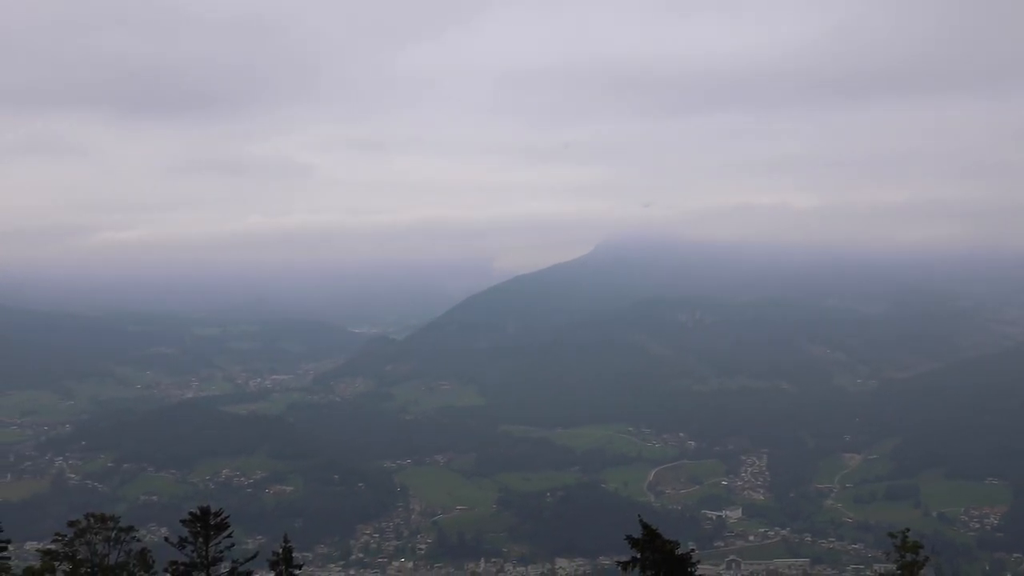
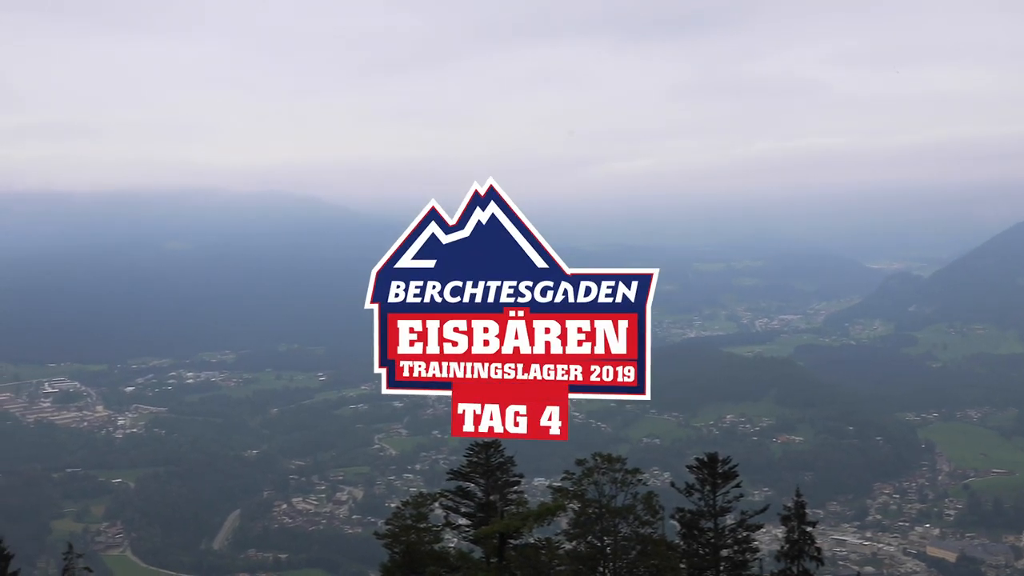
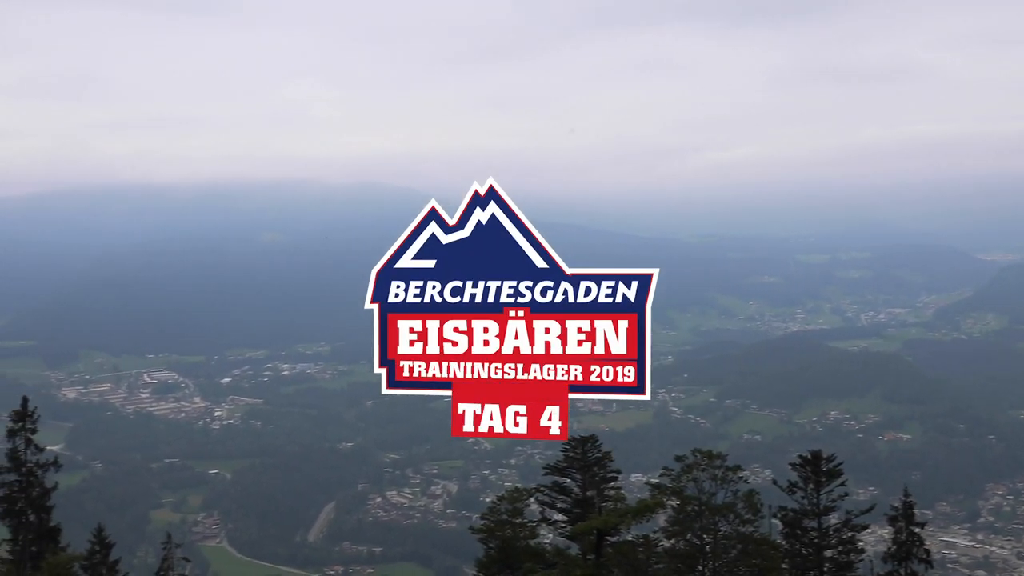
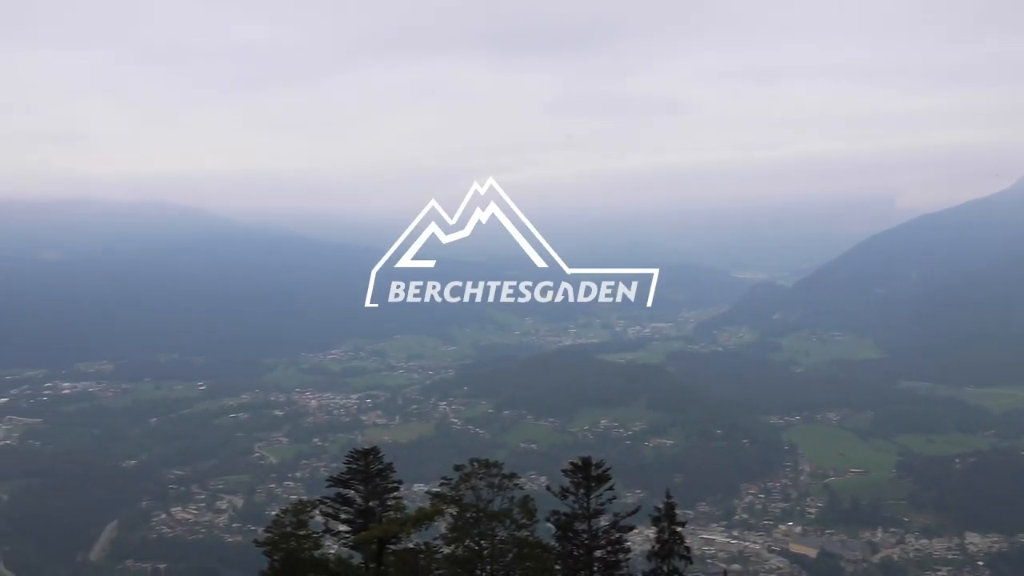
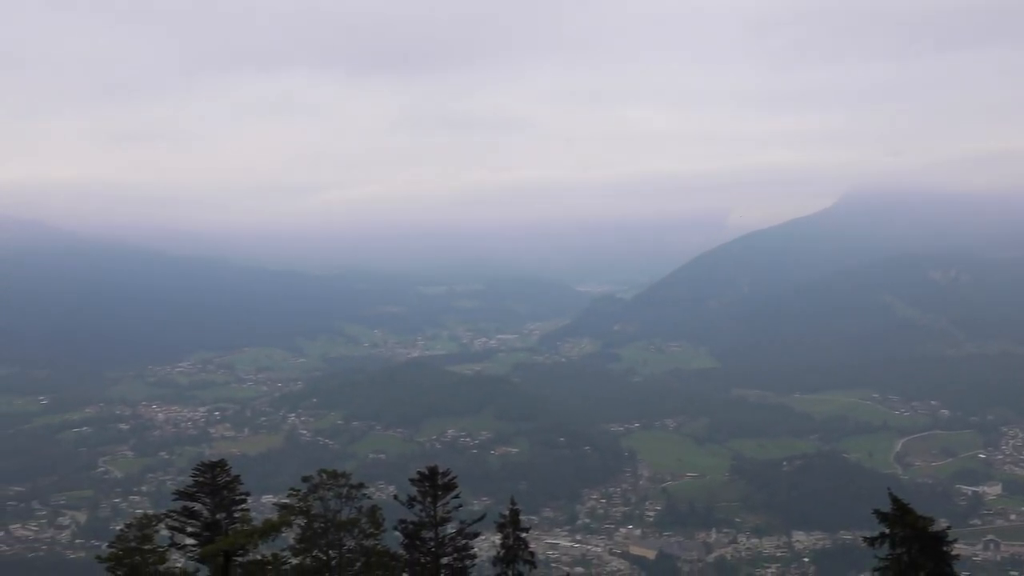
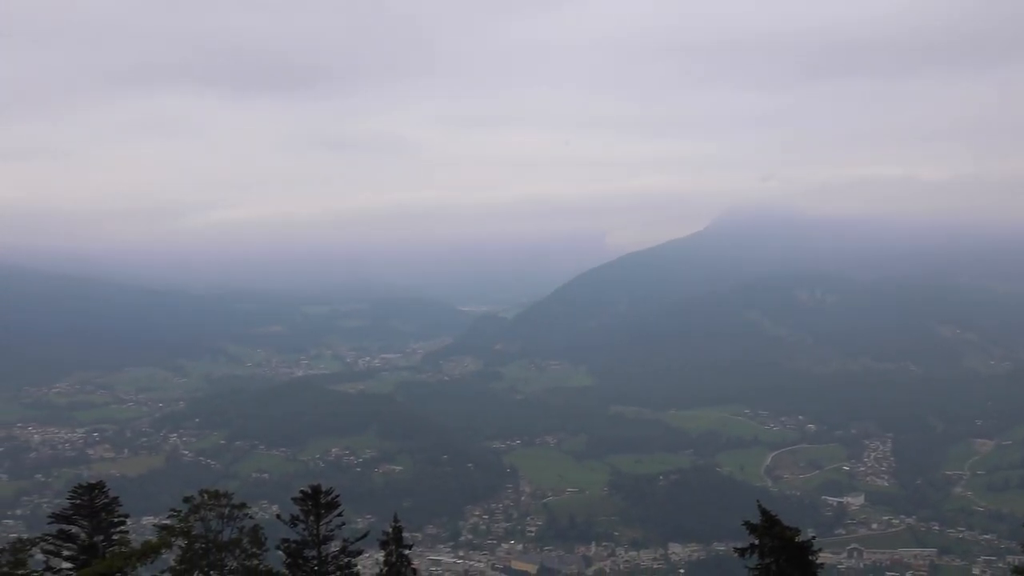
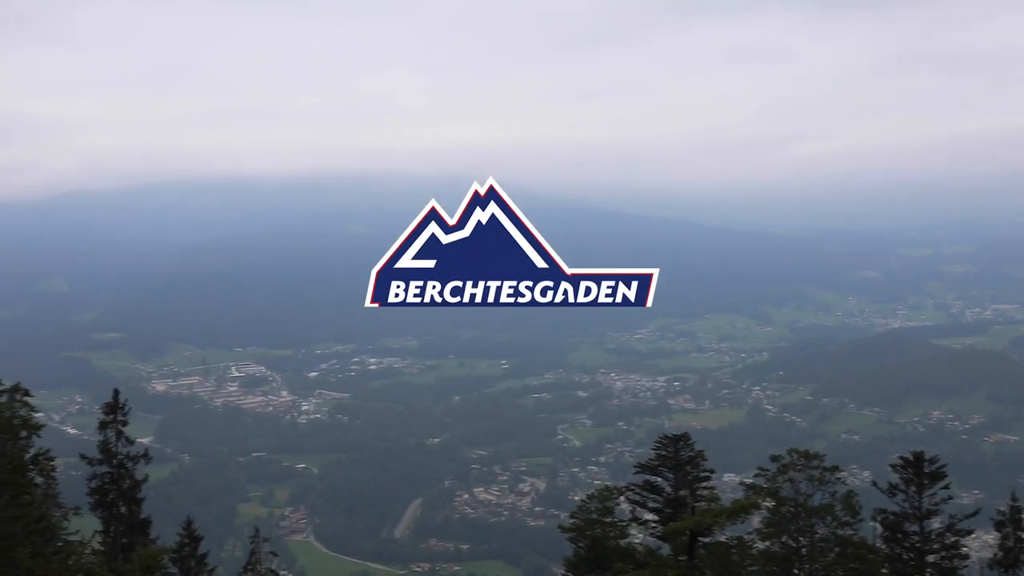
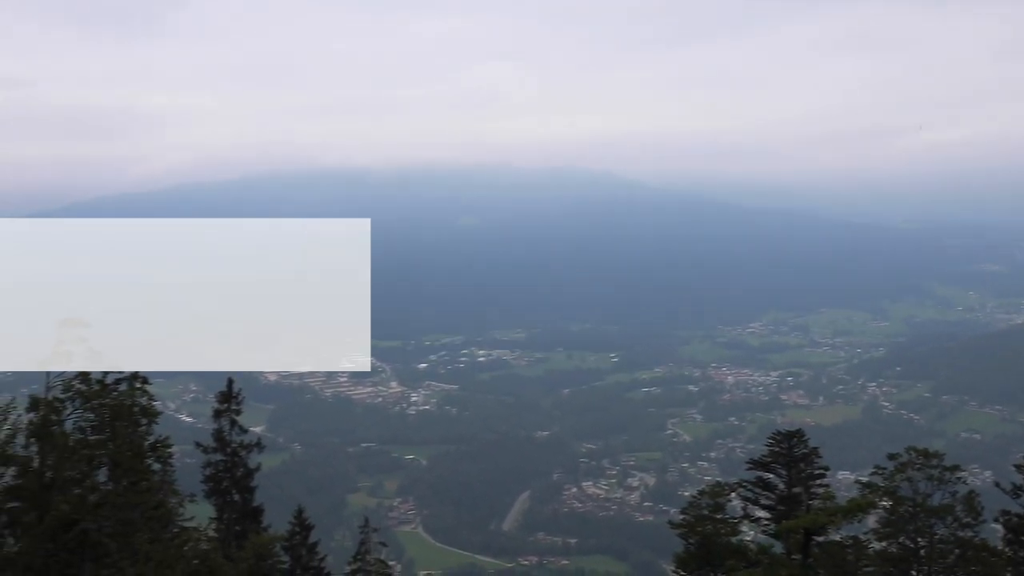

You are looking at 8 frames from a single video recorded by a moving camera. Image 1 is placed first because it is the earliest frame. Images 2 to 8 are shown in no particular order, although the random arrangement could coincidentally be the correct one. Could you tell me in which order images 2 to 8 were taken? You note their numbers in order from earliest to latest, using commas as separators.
6, 5, 4, 2, 3, 7, 8
